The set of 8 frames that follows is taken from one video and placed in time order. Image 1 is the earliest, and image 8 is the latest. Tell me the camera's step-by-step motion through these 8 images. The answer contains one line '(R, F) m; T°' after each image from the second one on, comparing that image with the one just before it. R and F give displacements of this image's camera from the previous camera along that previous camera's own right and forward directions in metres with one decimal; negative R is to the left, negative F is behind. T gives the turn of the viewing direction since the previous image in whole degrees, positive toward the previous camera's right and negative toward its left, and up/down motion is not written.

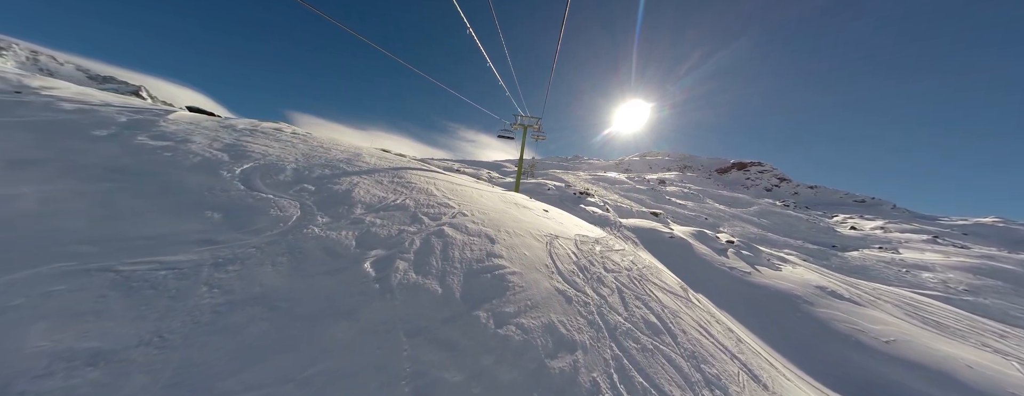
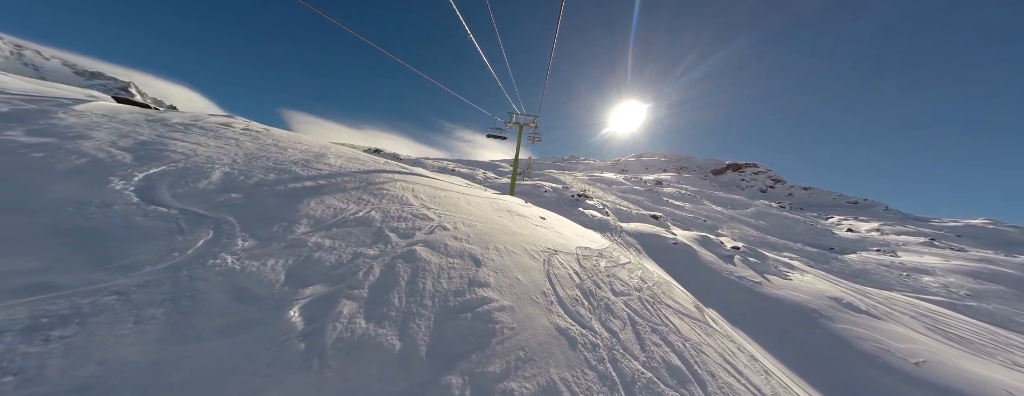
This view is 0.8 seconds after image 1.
(+0.2, +1.4) m; +1°
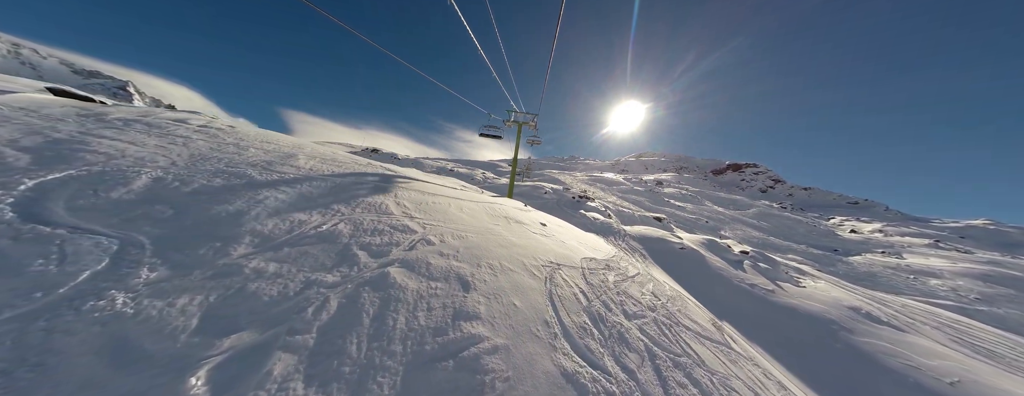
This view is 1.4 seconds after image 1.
(+0.1, +1.0) m; 0°
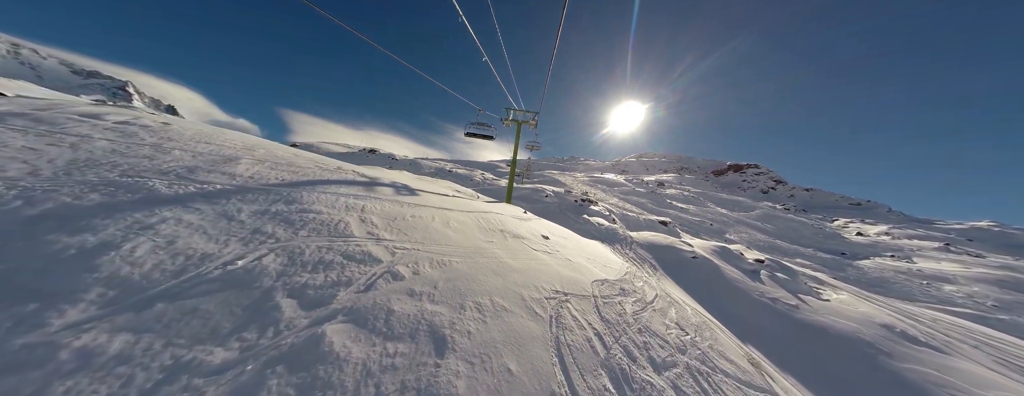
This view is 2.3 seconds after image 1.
(+0.1, +1.4) m; 0°
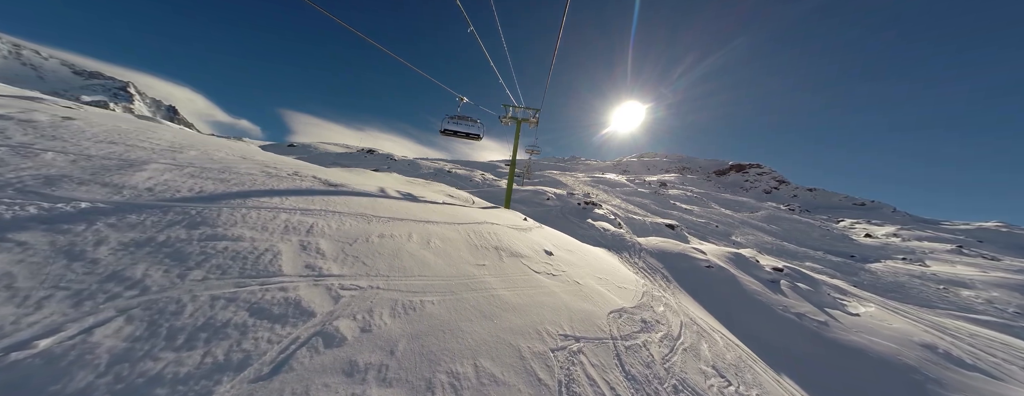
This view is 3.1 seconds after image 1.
(+0.1, +1.4) m; 0°
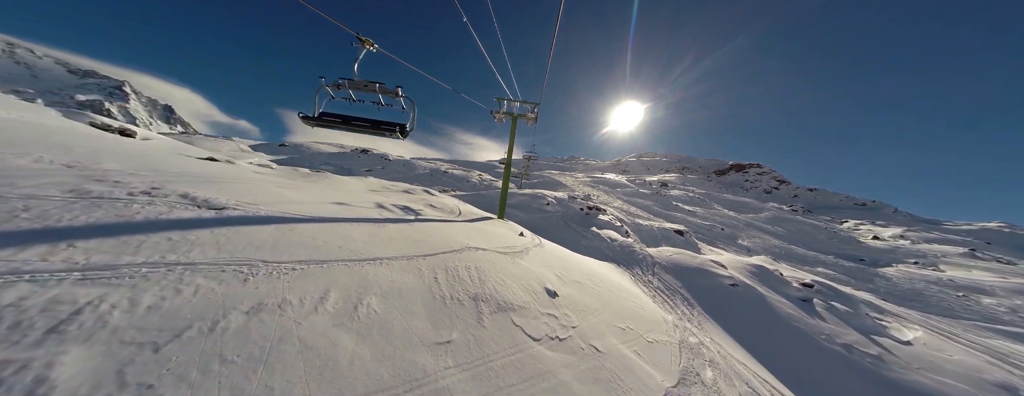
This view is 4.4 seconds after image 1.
(+0.3, +2.2) m; 0°
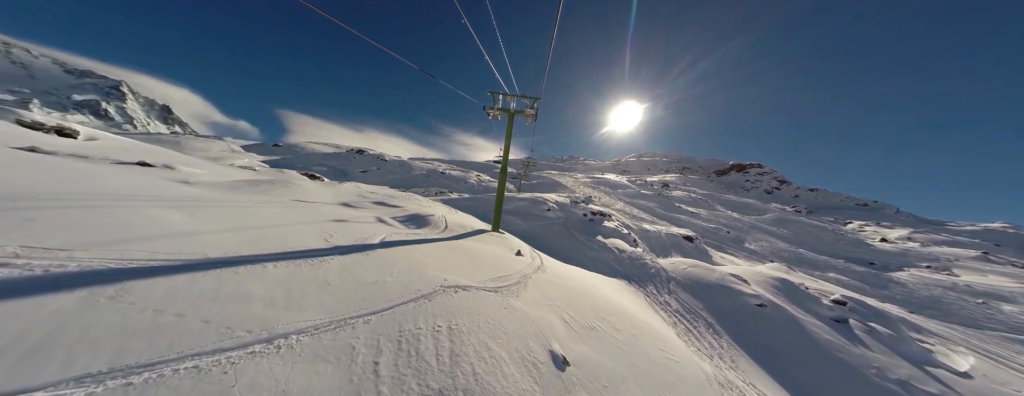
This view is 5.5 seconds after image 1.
(+0.2, +1.8) m; 0°
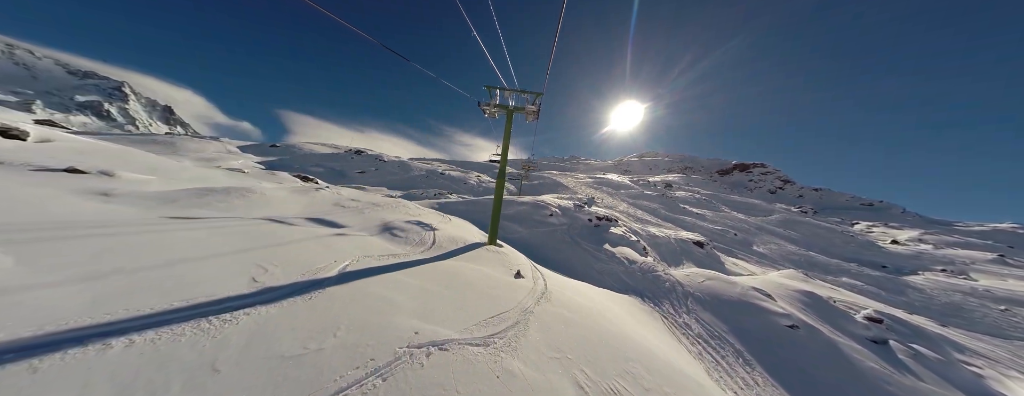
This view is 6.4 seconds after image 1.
(+0.1, +1.4) m; 0°
